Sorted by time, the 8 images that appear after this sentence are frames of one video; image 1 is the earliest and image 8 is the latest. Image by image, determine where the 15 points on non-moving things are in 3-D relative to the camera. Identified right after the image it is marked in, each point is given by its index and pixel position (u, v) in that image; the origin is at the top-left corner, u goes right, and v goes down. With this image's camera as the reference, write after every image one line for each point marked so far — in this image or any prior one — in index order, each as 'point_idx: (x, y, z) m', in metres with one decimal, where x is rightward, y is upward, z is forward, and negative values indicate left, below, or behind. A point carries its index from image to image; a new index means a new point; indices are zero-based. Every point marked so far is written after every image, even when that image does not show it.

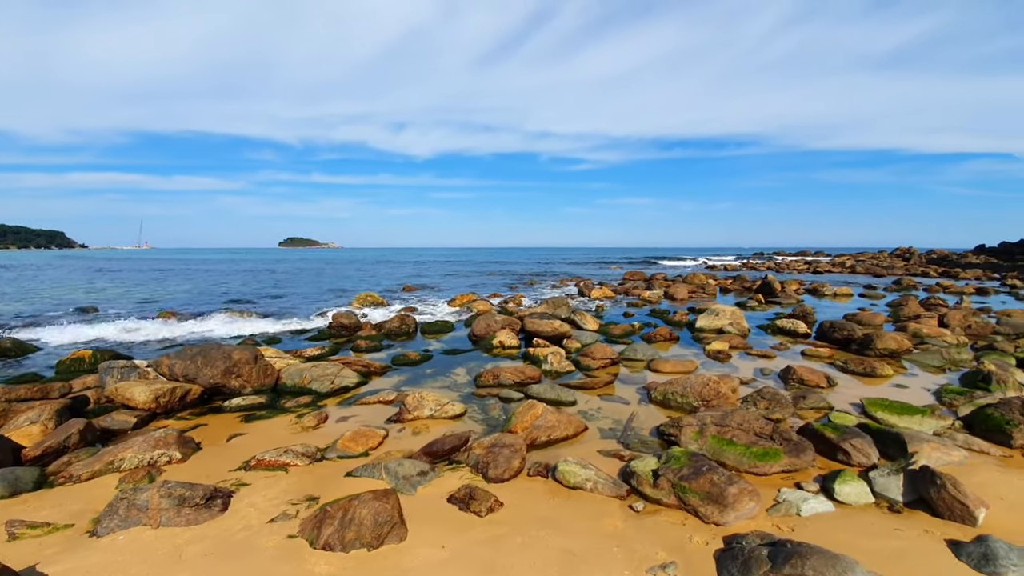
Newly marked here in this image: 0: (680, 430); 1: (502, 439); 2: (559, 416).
0: (+2.9, -2.5, +7.6) m
1: (-0.2, -2.6, +7.2) m
2: (+0.9, -2.4, +8.2) m
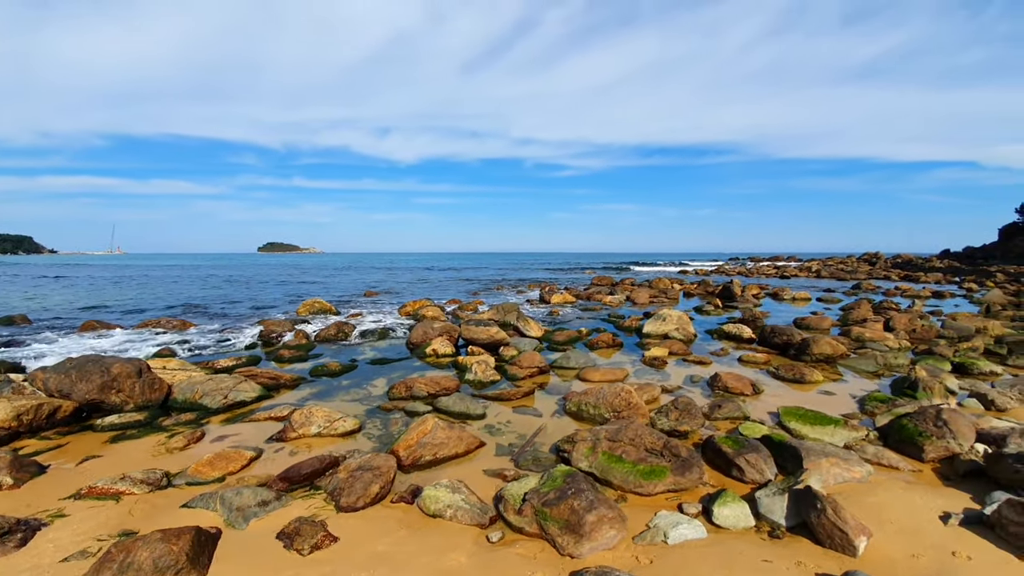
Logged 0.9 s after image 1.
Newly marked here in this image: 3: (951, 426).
0: (+1.0, -2.6, +6.9) m
1: (-2.2, -2.6, +6.5) m
2: (-1.1, -2.5, +7.5) m
3: (+7.0, -2.2, +6.8) m
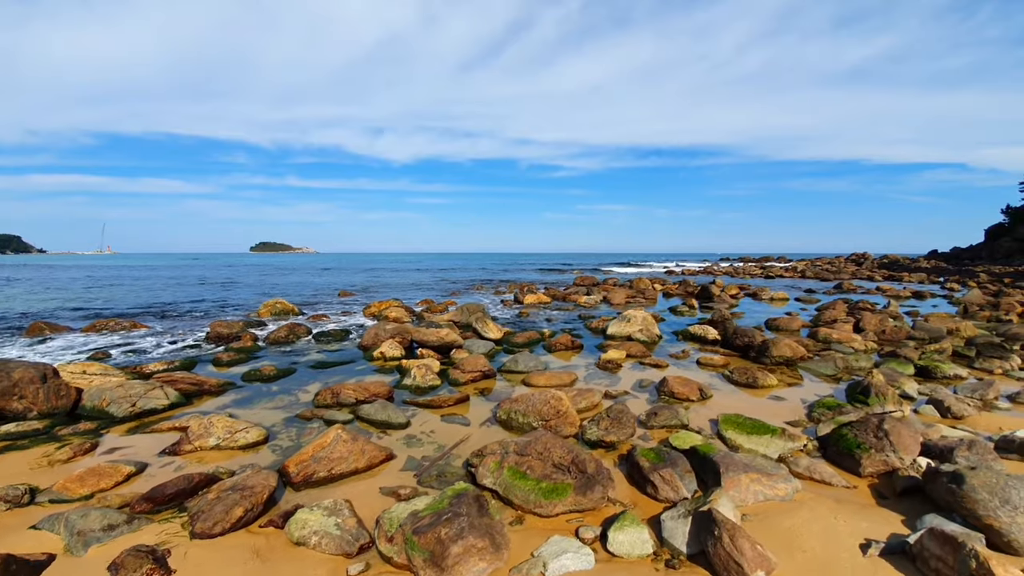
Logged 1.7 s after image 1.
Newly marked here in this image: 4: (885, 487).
0: (-0.5, -2.5, +6.3) m
1: (-3.6, -2.6, +5.9) m
2: (-2.5, -2.5, +6.8) m
3: (+5.5, -2.2, +6.3) m
4: (+5.0, -2.7, +5.8) m
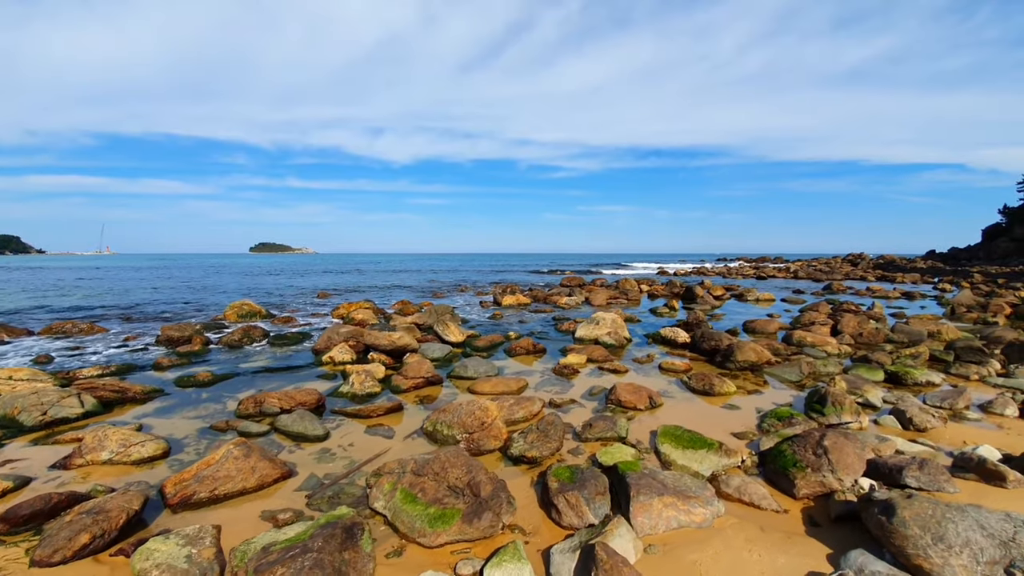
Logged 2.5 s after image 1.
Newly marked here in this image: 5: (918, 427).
0: (-1.8, -2.6, +5.7) m
1: (-4.9, -2.6, +5.2) m
2: (-3.9, -2.5, +6.2) m
3: (+4.2, -2.2, +5.7) m
4: (+3.7, -2.7, +5.2) m
5: (+7.1, -2.4, +7.5) m
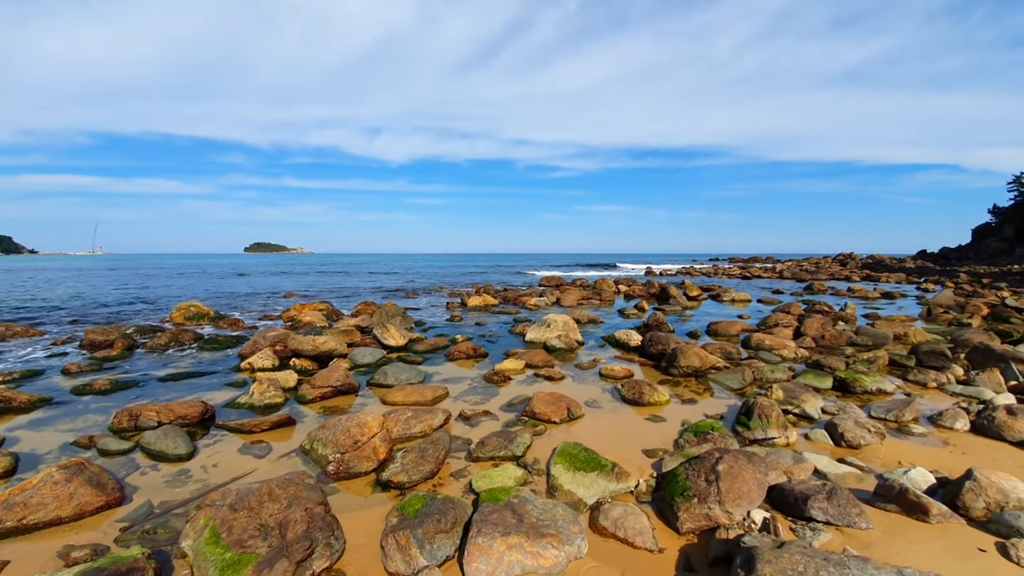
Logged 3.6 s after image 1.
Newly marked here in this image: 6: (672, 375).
0: (-3.6, -2.6, +4.9) m
1: (-6.7, -2.6, +4.4) m
2: (-5.7, -2.5, +5.4) m
3: (+2.4, -2.2, +4.9) m
4: (+1.9, -2.7, +4.4) m
5: (+5.3, -2.5, +6.7) m
6: (+4.0, -2.2, +10.8) m
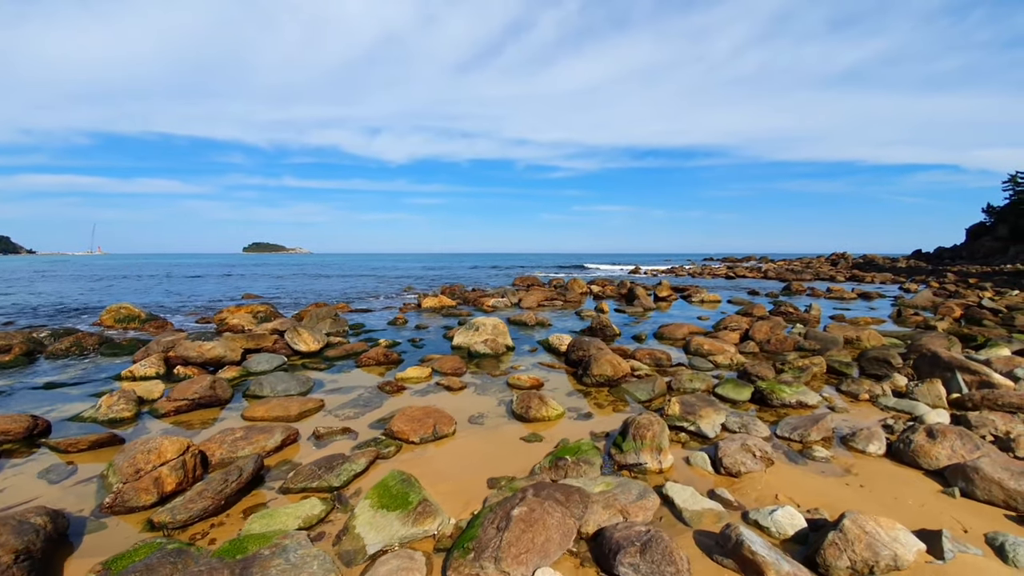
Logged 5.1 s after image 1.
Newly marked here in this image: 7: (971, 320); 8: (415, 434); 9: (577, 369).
0: (-5.9, -2.6, +3.9) m
1: (-9.1, -2.6, +3.5) m
2: (-8.0, -2.5, +4.5) m
3: (0.0, -2.2, +3.9) m
4: (-0.5, -2.7, +3.4) m
5: (+3.0, -2.5, +5.8) m
6: (+1.7, -2.2, +9.8) m
7: (+19.9, -1.4, +18.6) m
8: (-1.6, -2.4, +7.0) m
9: (+1.6, -2.0, +10.7) m
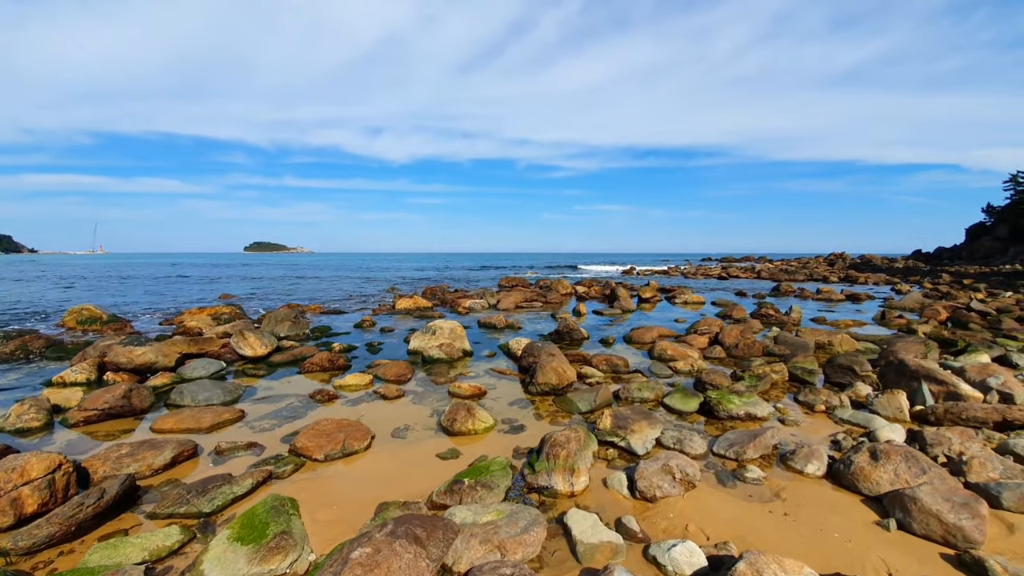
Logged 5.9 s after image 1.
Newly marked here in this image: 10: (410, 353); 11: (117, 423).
0: (-7.3, -2.6, +3.5) m
1: (-10.4, -2.7, +3.0) m
2: (-9.4, -2.6, +4.0) m
3: (-1.3, -2.3, +3.4) m
4: (-1.8, -2.8, +2.9) m
5: (+1.6, -2.5, +5.2) m
6: (+0.4, -2.3, +9.3) m
7: (+18.7, -1.5, +18.0) m
8: (-2.9, -2.4, +6.5) m
9: (+0.3, -2.1, +10.1) m
10: (-3.0, -1.9, +12.8) m
11: (-7.3, -2.5, +8.1) m
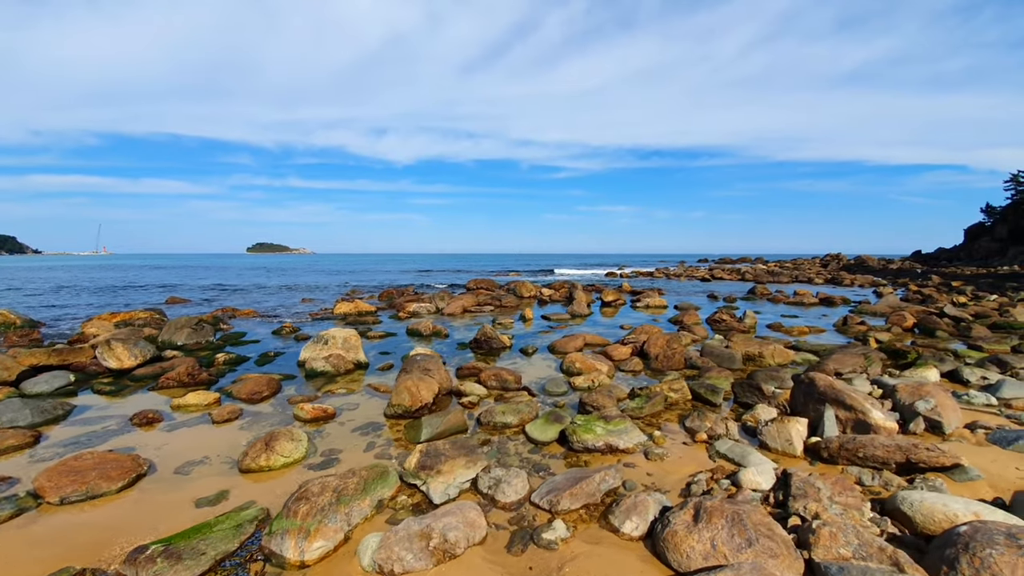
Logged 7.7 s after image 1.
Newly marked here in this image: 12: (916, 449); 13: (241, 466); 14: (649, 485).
0: (-10.1, -2.8, +2.4) m
1: (-13.3, -2.8, +1.9) m
2: (-12.2, -2.7, +2.9) m
3: (-4.1, -2.4, +2.2) m
4: (-4.6, -2.9, +1.8) m
5: (-1.2, -2.7, +4.1) m
6: (-2.4, -2.4, +8.1) m
7: (+16.0, -1.7, +16.6) m
8: (-5.7, -2.6, +5.4) m
9: (-2.4, -2.2, +9.0) m
10: (-5.8, -2.1, +11.7) m
11: (-10.1, -2.6, +7.1) m
12: (+5.8, -2.3, +6.1) m
13: (-3.9, -2.6, +6.2) m
14: (+1.8, -2.6, +5.7) m
